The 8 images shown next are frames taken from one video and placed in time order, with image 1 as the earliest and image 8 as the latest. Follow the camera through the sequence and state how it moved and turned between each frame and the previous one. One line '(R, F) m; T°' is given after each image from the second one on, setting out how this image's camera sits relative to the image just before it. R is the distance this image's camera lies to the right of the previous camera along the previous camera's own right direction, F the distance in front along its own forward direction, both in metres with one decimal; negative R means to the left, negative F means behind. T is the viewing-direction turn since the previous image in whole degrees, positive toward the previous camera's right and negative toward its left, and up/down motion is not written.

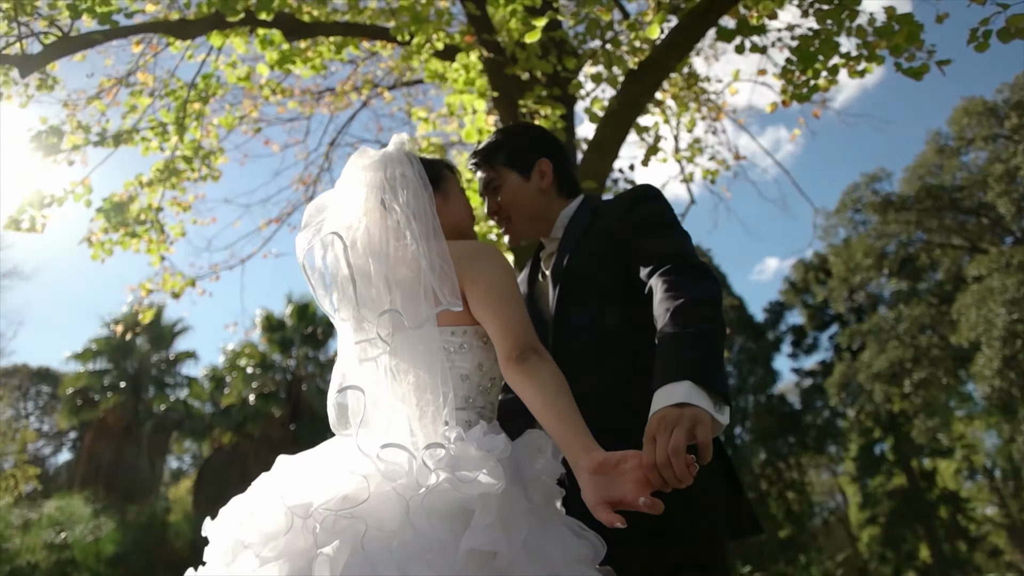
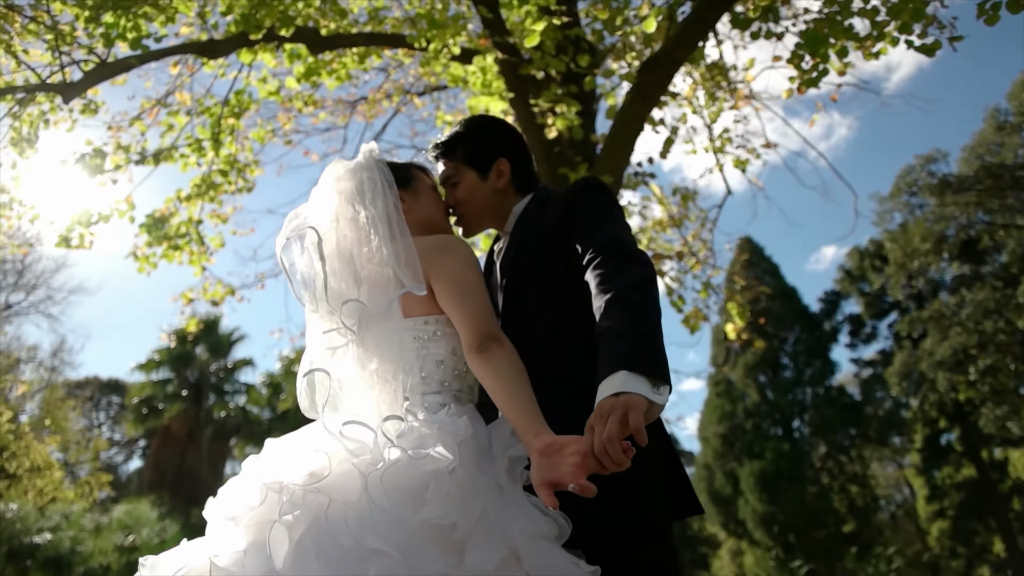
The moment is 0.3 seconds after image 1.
(+0.2, -0.1) m; -4°
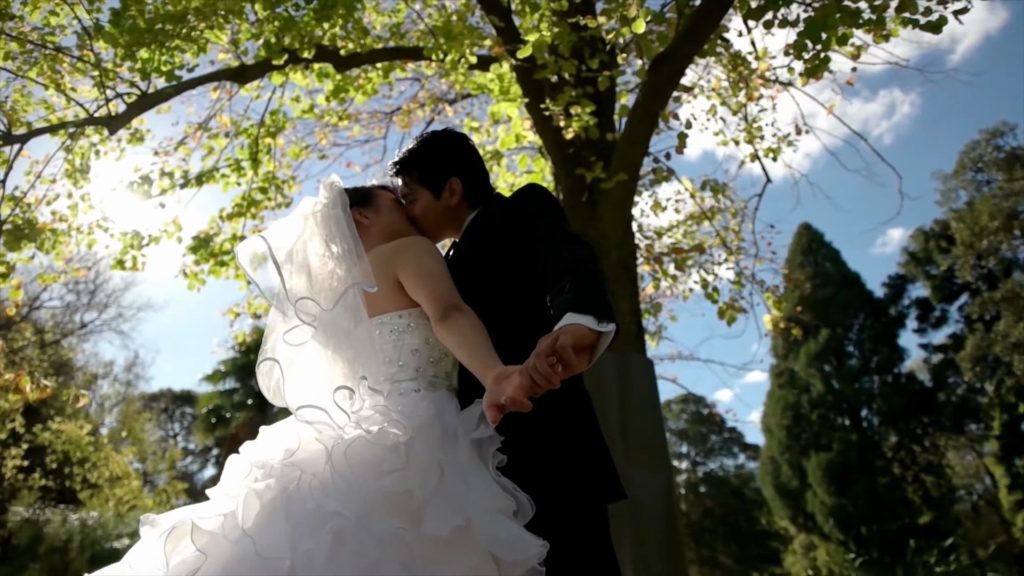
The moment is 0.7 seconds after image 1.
(+0.2, -0.1) m; -4°
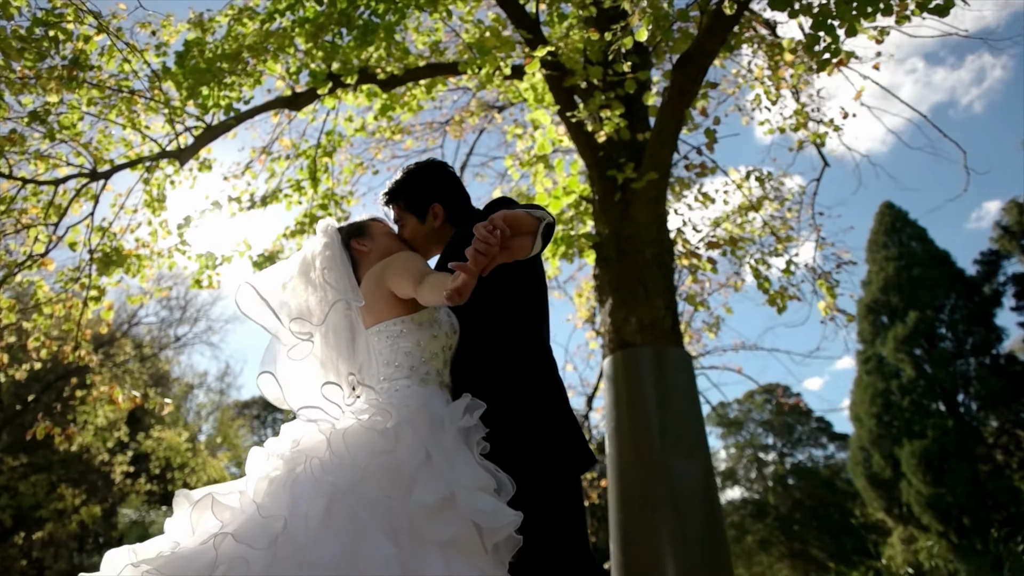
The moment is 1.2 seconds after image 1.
(+0.3, -0.2) m; -6°
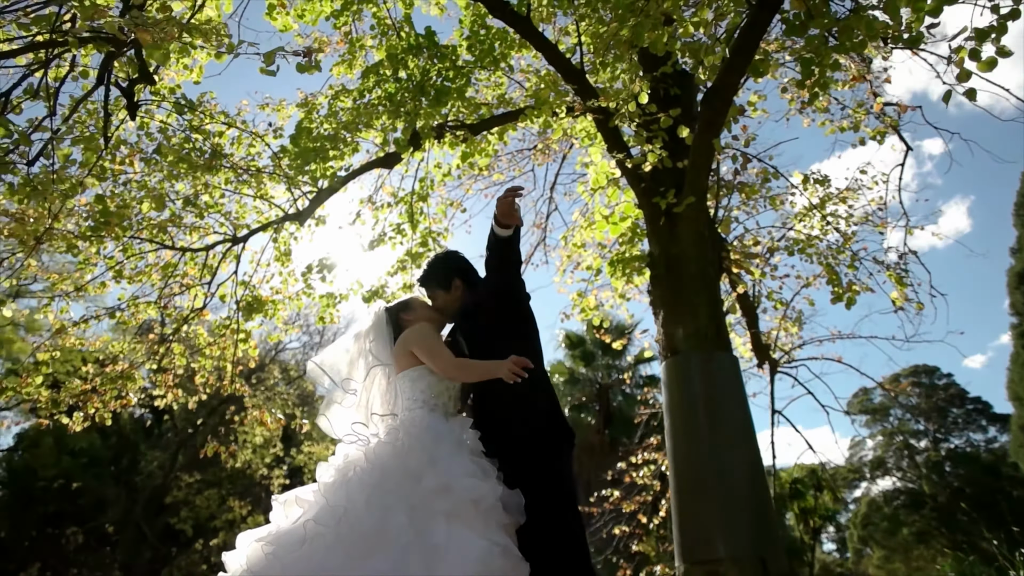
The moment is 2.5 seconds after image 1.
(+0.5, -0.8) m; -10°
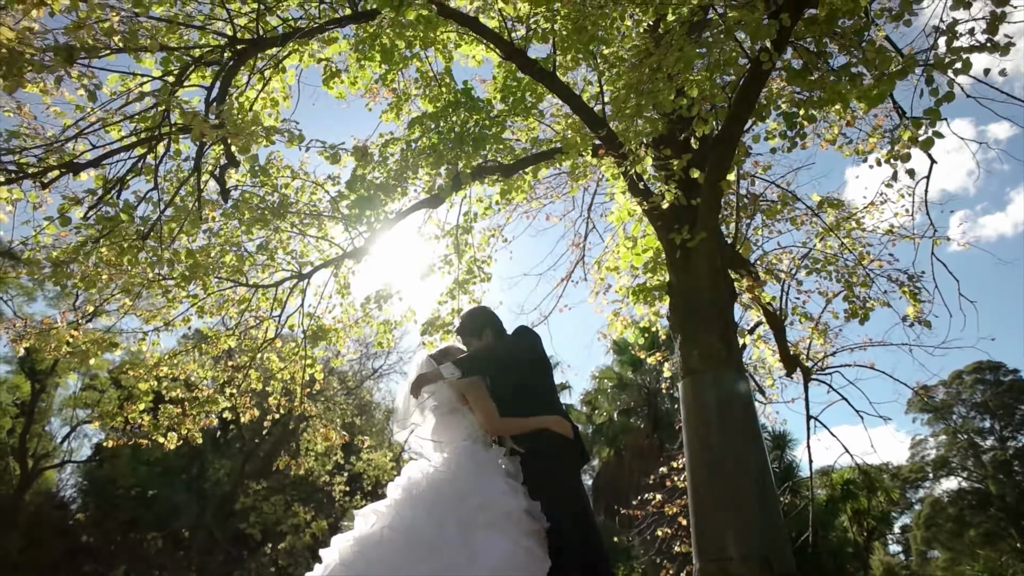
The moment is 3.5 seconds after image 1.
(+0.2, -0.7) m; -4°
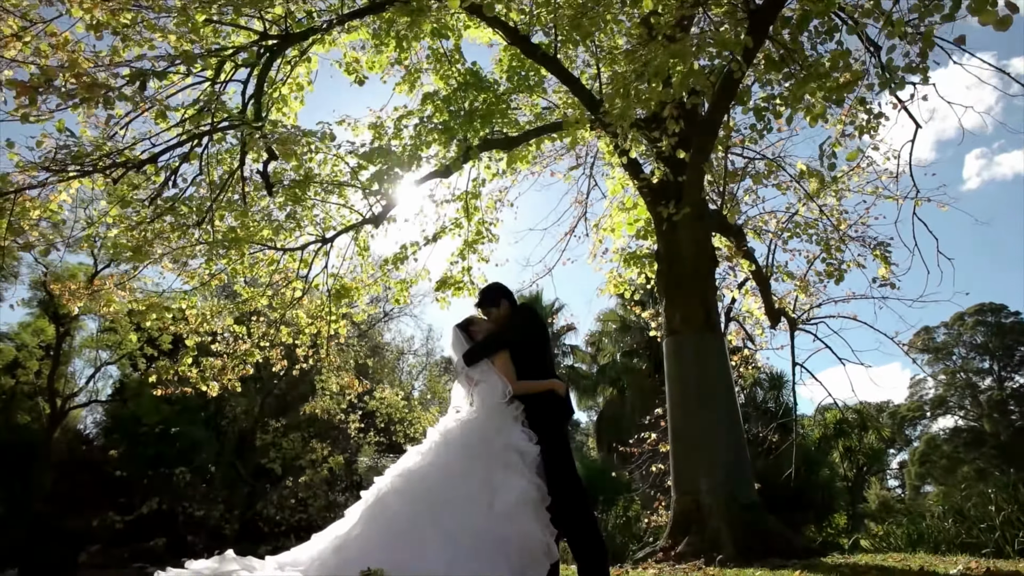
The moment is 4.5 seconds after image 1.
(0.0, -0.8) m; -1°
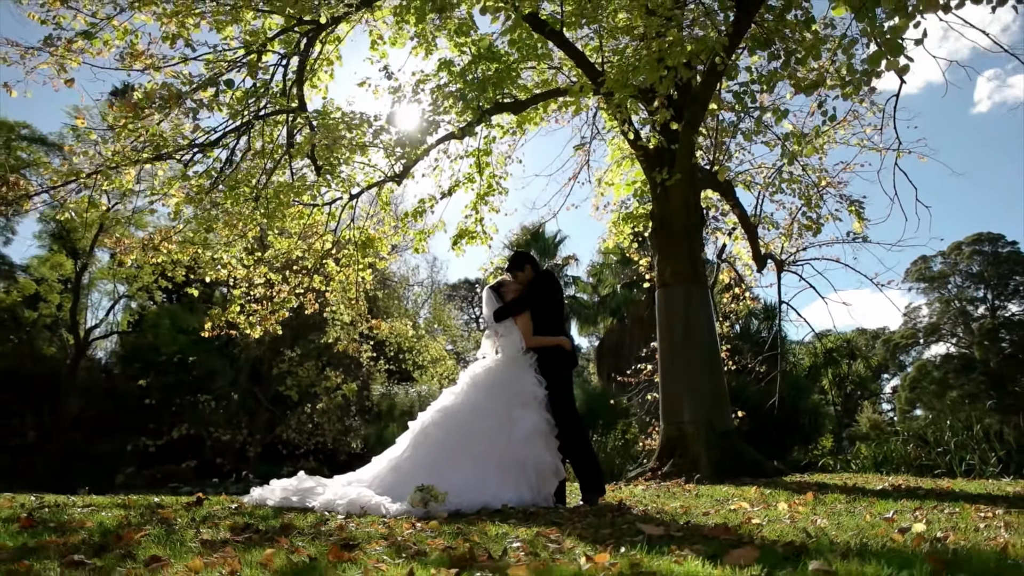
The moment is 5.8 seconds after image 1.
(-0.1, -1.0) m; 0°
